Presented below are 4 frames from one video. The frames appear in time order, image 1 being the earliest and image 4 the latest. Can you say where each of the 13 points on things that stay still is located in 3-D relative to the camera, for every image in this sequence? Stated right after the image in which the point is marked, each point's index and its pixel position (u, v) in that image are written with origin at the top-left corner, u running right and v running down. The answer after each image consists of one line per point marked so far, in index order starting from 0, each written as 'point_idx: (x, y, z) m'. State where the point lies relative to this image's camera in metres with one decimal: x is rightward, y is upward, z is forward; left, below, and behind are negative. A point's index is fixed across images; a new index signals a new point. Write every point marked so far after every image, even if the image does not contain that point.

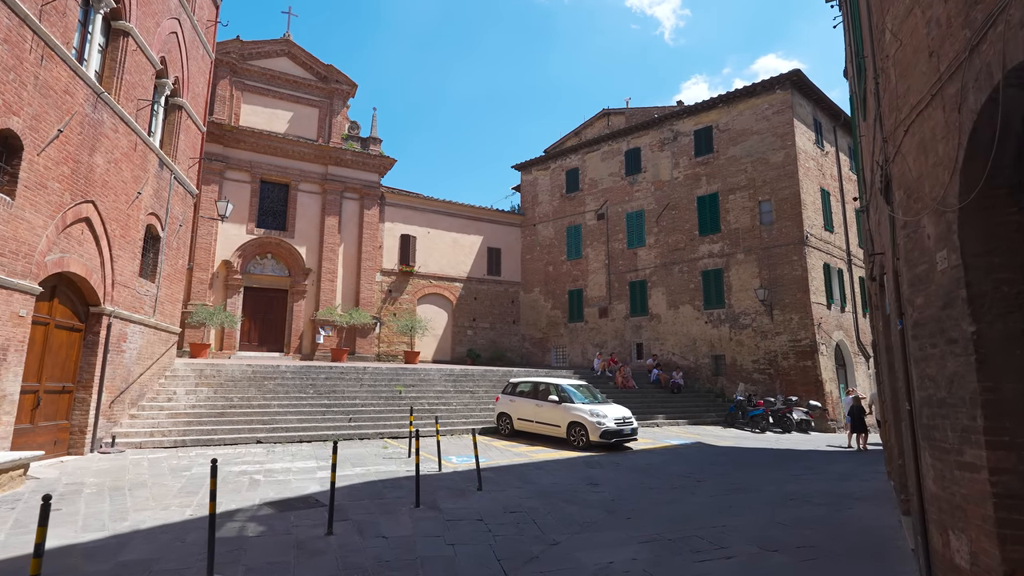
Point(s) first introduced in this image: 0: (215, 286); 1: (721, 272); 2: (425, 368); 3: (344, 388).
0: (-10.7, +0.1, +19.6) m
1: (+7.5, +0.6, +19.5) m
2: (-2.5, -2.3, +15.7) m
3: (-4.2, -2.5, +13.5) m
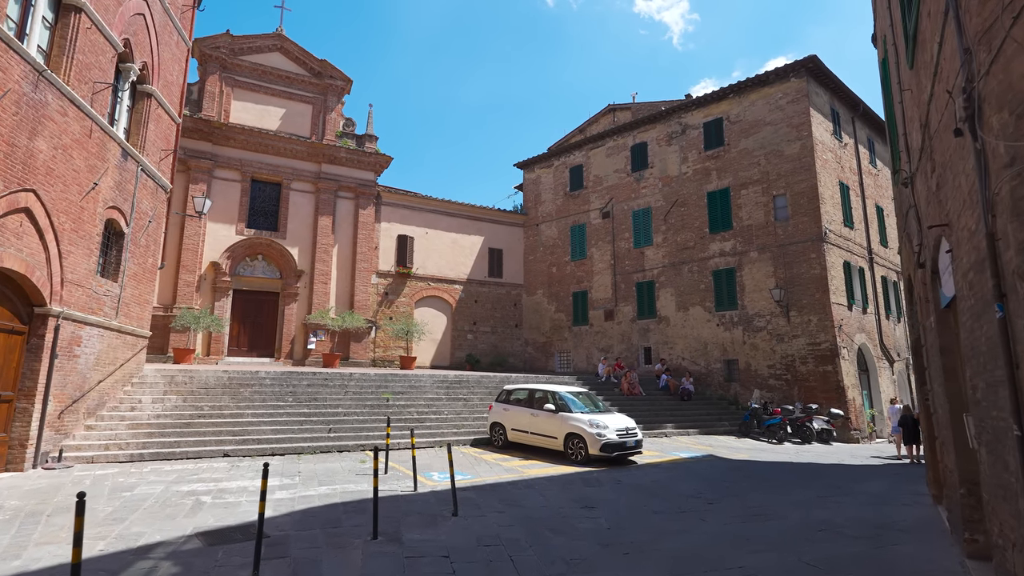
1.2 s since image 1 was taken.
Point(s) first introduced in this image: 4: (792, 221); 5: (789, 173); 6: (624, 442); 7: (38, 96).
0: (-10.7, 0.0, +18.9) m
1: (+7.5, +0.5, +18.3) m
2: (-2.6, -2.3, +14.7) m
3: (-4.3, -2.5, +12.6) m
4: (+8.9, +2.1, +17.4) m
5: (+9.0, +3.7, +17.7) m
6: (+2.1, -2.8, +10.0) m
7: (-7.0, +2.8, +8.0) m
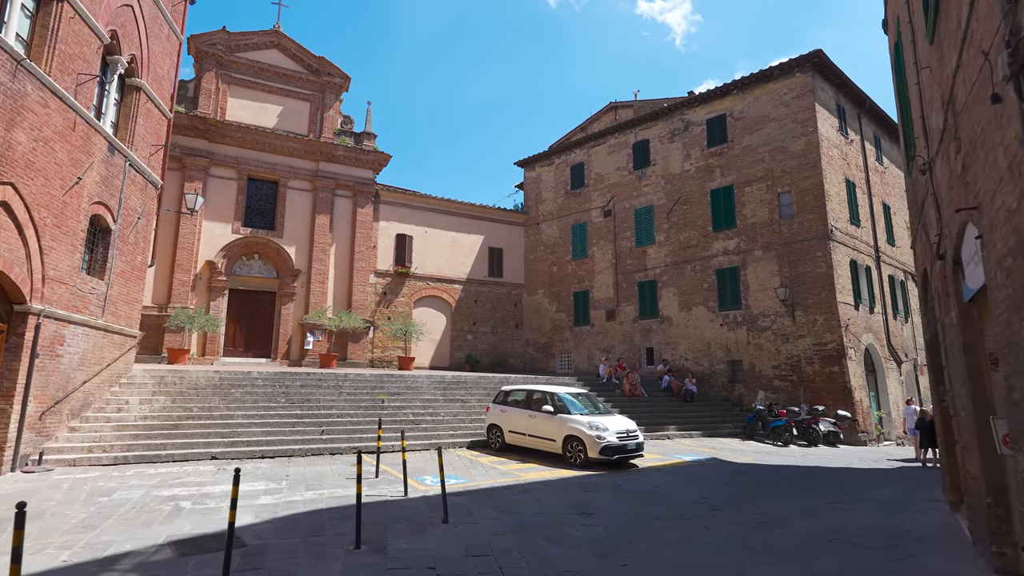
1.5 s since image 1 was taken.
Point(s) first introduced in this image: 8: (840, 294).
0: (-10.7, 0.0, +18.6) m
1: (+7.4, +0.6, +18.0) m
2: (-2.6, -2.3, +14.4) m
3: (-4.3, -2.4, +12.3) m
4: (+8.9, +2.2, +17.0) m
5: (+9.0, +3.8, +17.3) m
6: (+2.0, -2.8, +9.7) m
7: (-7.0, +2.9, +7.7) m
8: (+9.6, -0.2, +16.0) m
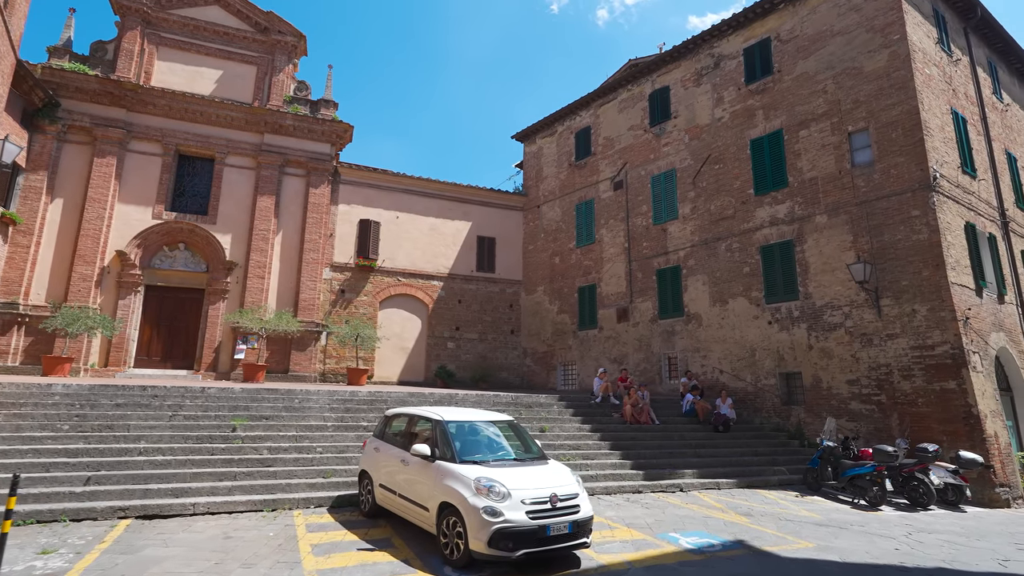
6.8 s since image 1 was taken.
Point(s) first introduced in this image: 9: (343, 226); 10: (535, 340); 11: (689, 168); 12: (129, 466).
0: (-11.5, +0.1, +15.3) m
1: (+6.6, +1.0, +12.8) m
2: (-3.8, -1.9, +10.2) m
3: (-5.7, -2.0, +8.3) m
4: (+7.9, +2.6, +11.7) m
5: (+8.0, +4.2, +12.1) m
6: (+0.3, -2.2, +5.0) m
7: (-9.0, +3.4, +4.2) m
8: (+8.5, +0.3, +10.5) m
9: (-5.6, +2.0, +18.1) m
10: (+0.8, -1.8, +18.9) m
11: (+5.0, +3.4, +15.3) m
12: (-5.1, -2.3, +7.3) m
